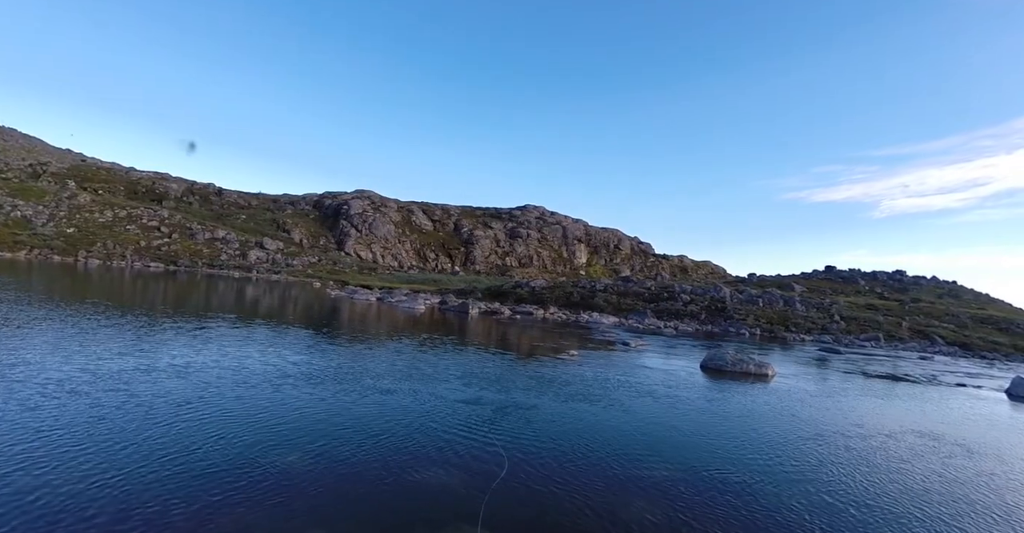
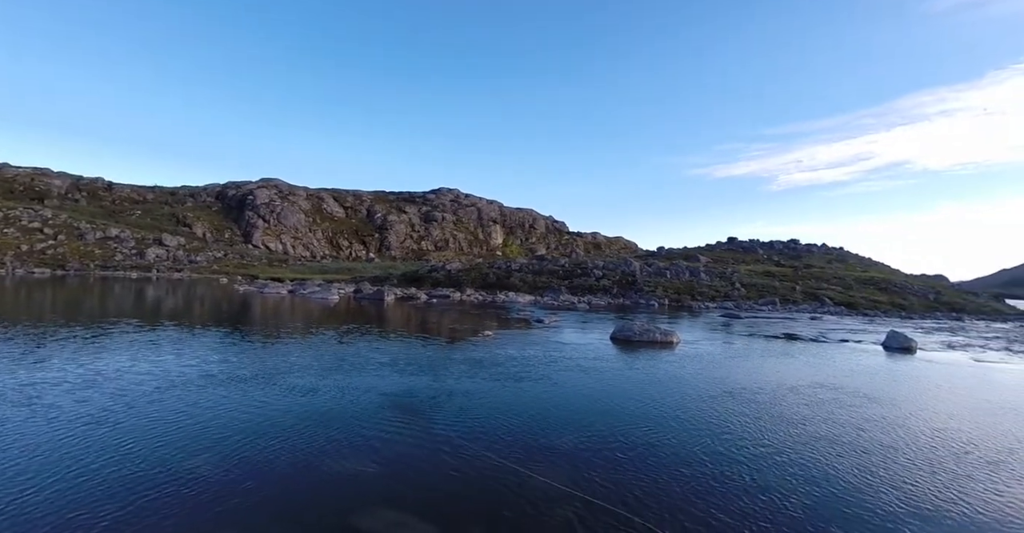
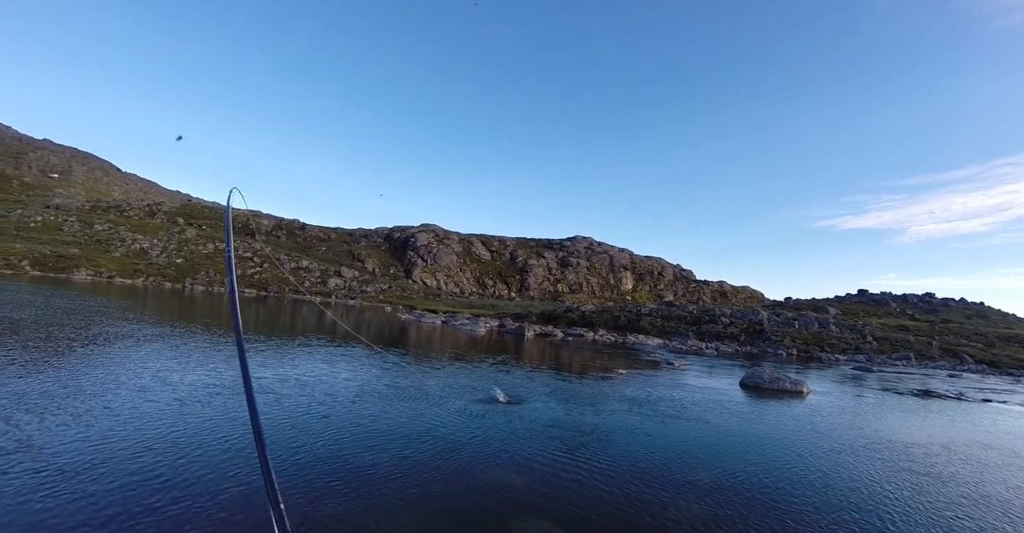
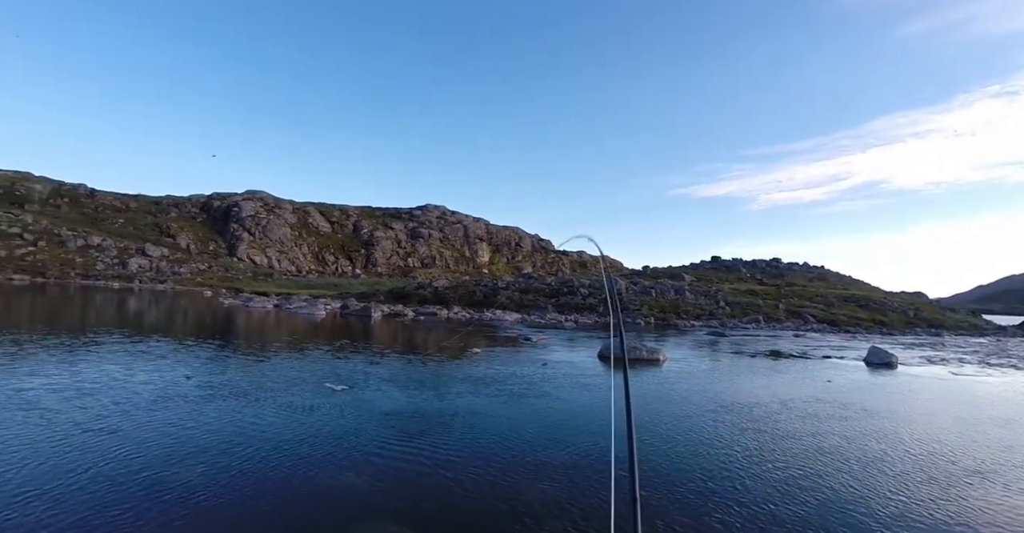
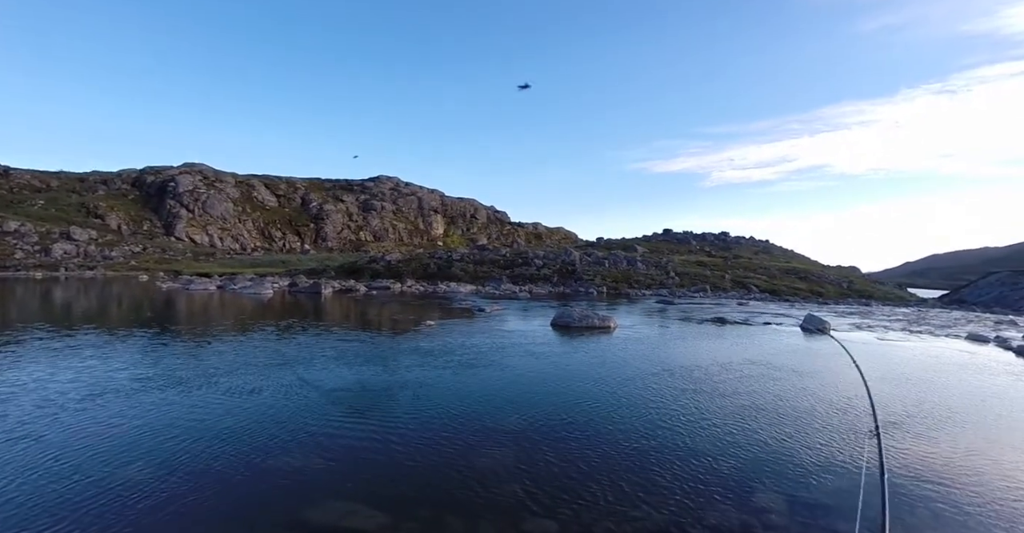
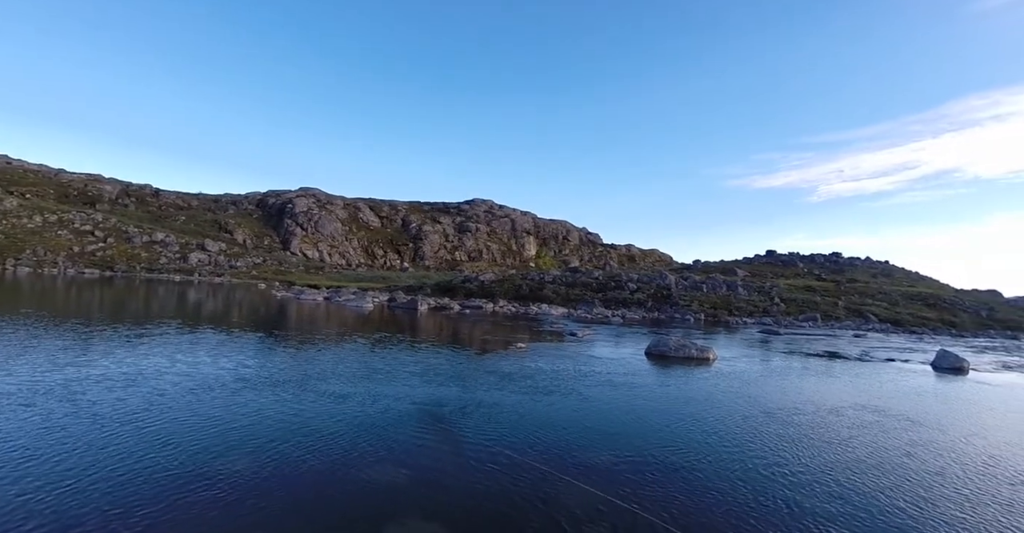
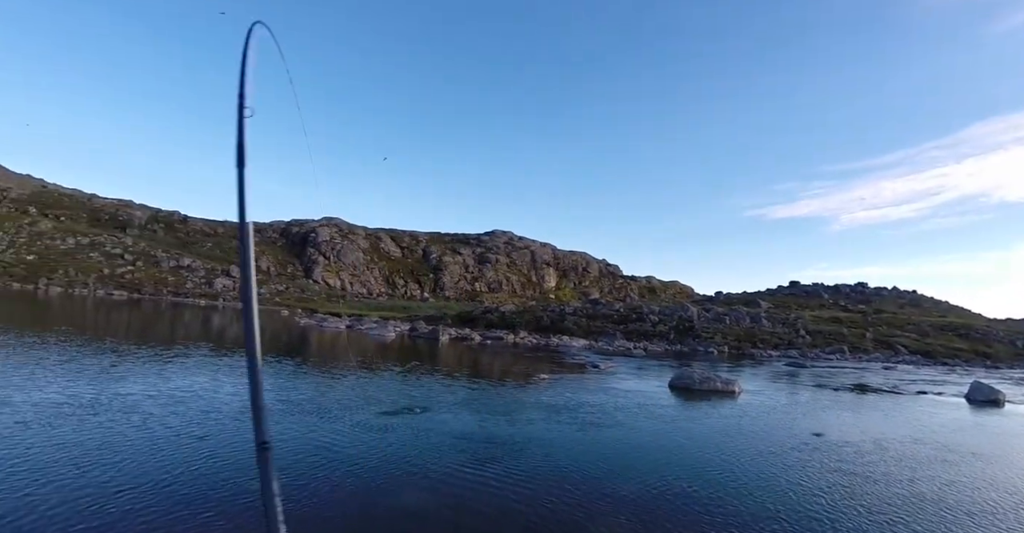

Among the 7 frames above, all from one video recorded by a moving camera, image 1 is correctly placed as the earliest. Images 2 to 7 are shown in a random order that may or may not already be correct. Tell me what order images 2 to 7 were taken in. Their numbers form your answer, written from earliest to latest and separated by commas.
6, 2, 5, 4, 7, 3
